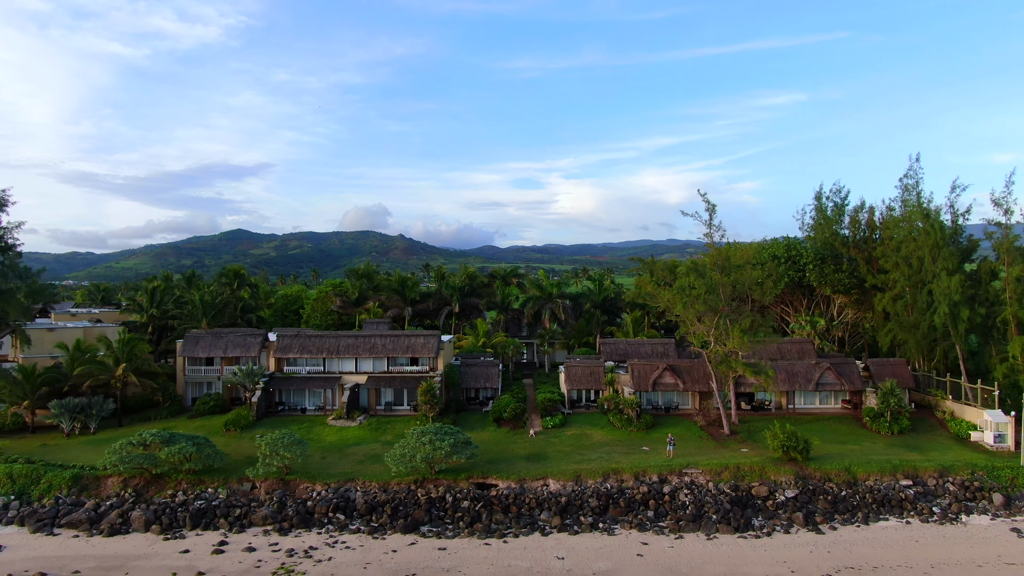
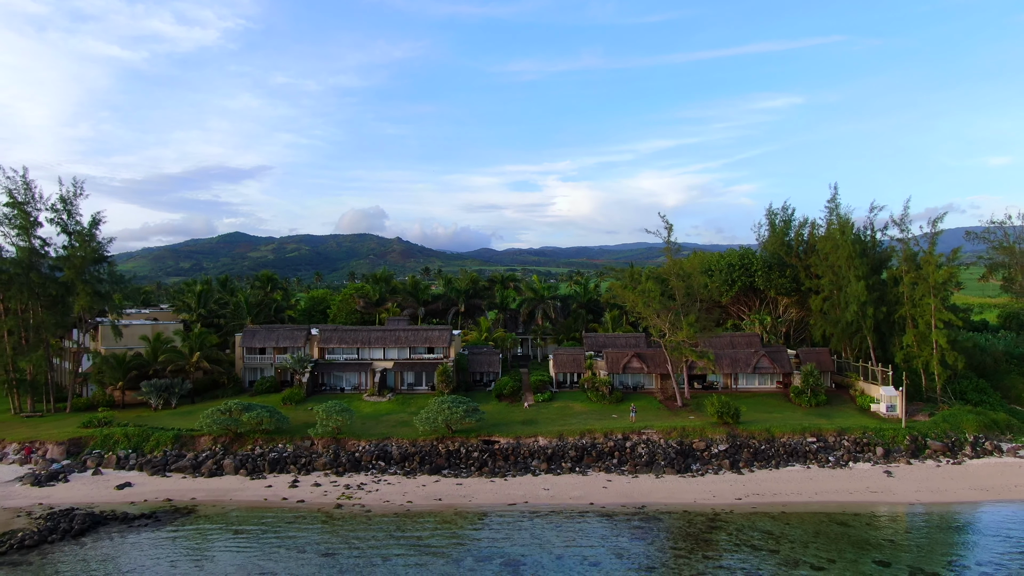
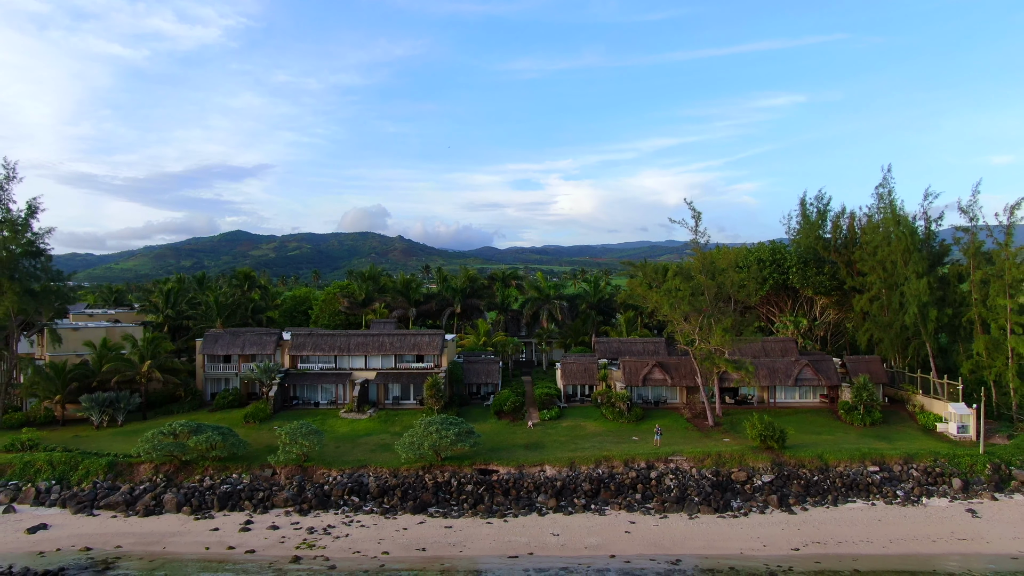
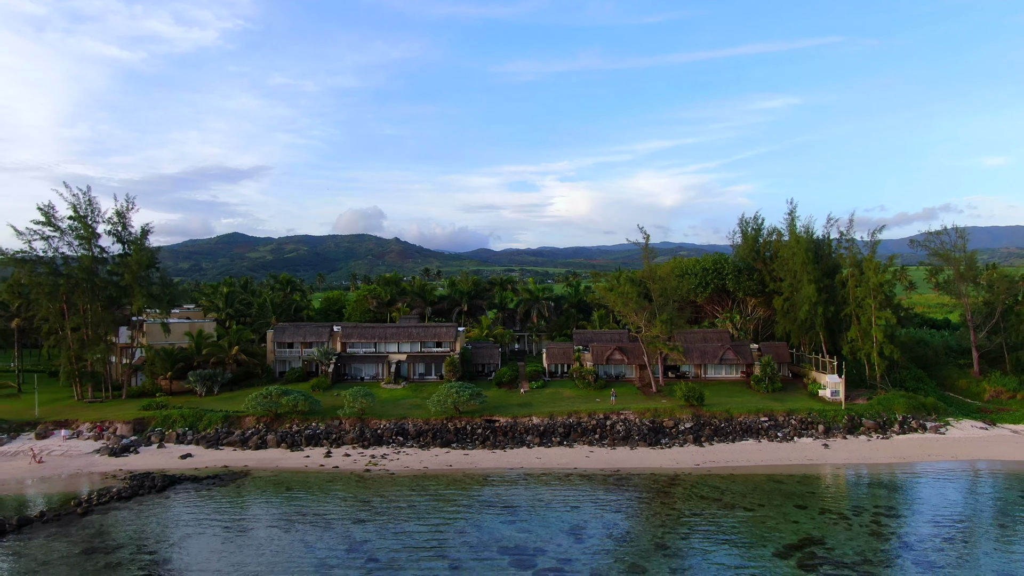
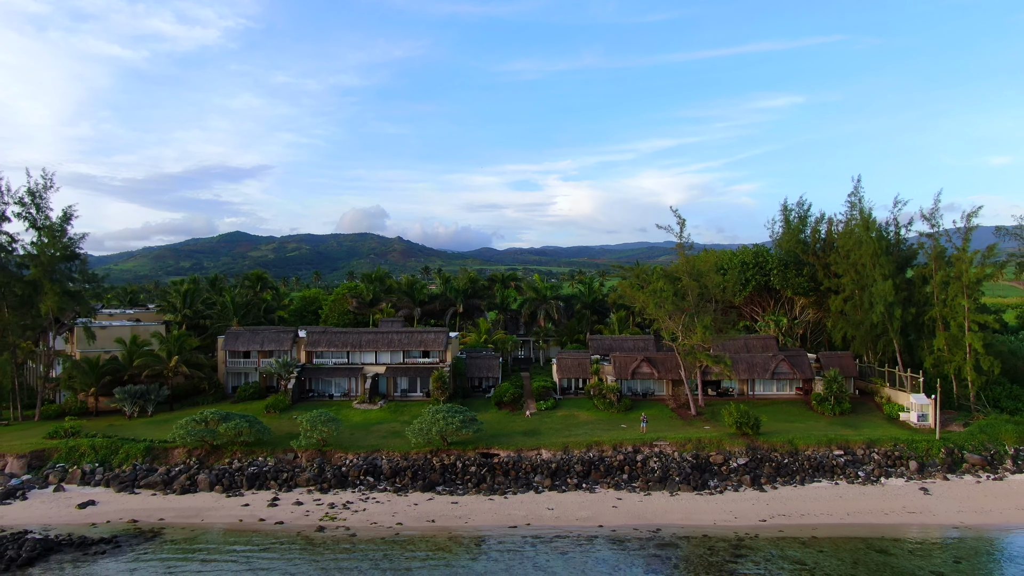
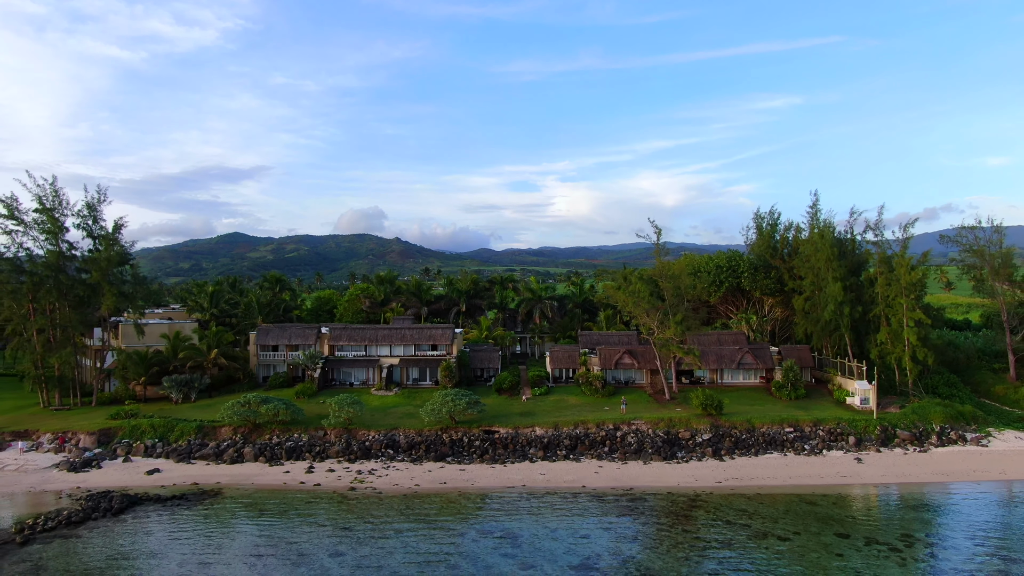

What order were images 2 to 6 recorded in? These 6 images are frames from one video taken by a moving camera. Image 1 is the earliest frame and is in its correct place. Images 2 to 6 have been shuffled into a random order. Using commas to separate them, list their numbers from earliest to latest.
3, 5, 2, 6, 4
